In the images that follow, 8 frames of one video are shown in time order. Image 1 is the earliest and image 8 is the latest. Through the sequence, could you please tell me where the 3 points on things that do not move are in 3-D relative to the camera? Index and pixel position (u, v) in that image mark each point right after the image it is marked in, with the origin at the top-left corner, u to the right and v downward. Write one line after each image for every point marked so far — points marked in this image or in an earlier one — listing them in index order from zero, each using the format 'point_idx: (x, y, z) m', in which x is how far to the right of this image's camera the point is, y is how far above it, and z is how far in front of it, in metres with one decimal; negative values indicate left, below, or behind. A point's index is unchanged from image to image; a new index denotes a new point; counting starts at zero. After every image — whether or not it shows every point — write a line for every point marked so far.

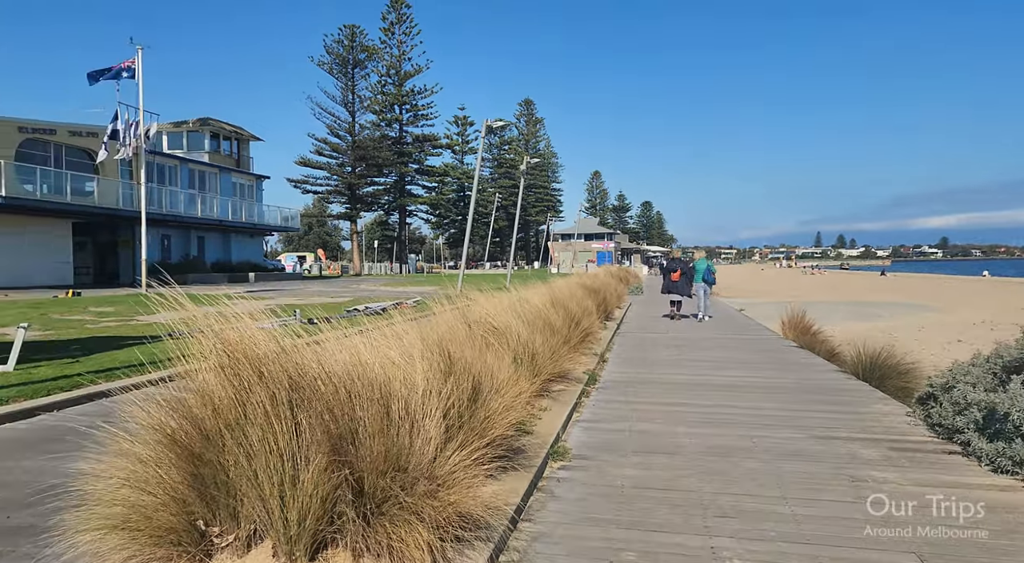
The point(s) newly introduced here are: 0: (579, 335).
0: (+1.0, -0.8, +10.0) m
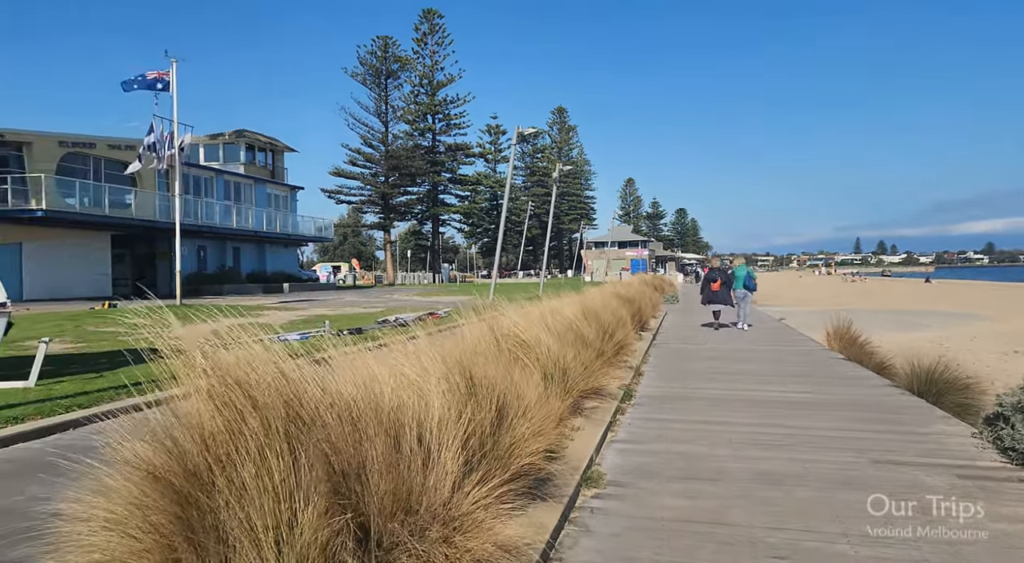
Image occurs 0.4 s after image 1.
0: (+1.5, -1.0, +9.6) m
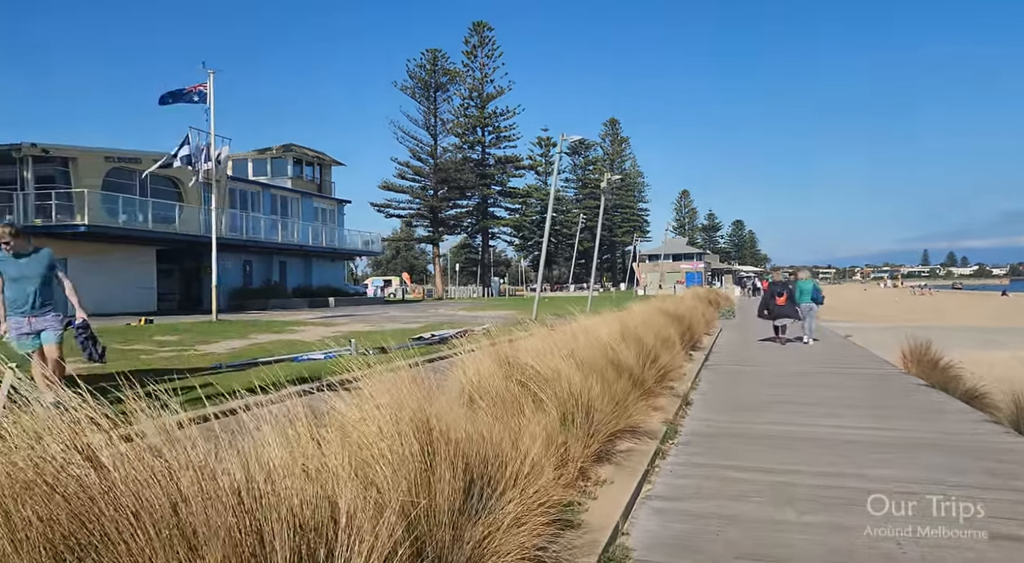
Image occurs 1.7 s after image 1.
0: (+1.8, -1.2, +8.4) m
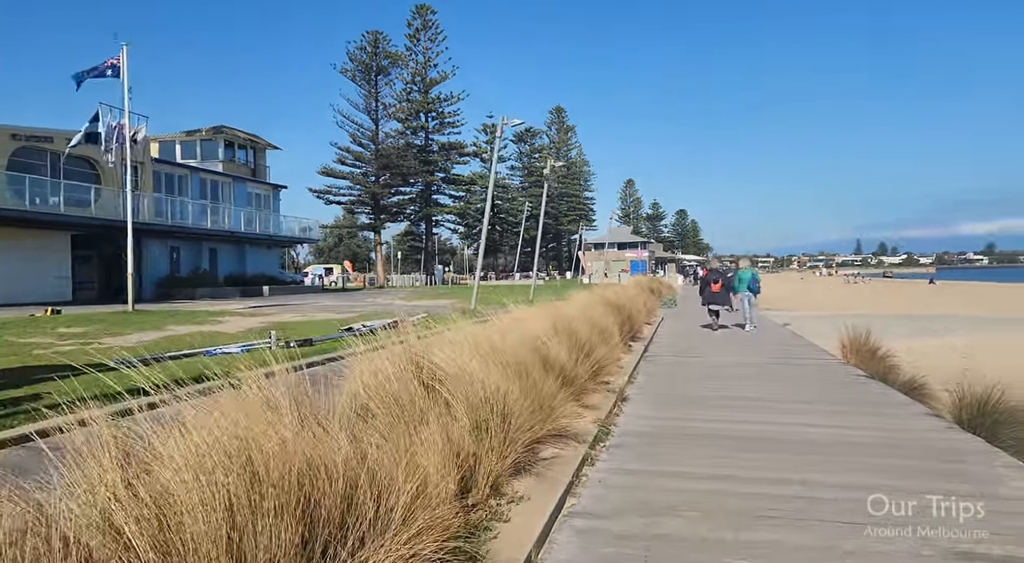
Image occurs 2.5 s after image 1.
0: (+0.9, -1.0, +7.9) m
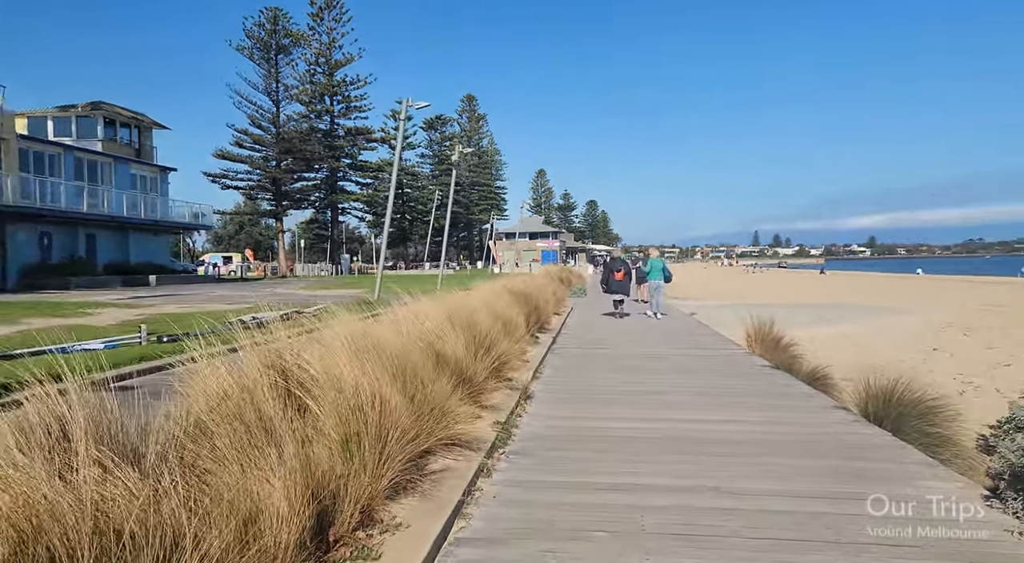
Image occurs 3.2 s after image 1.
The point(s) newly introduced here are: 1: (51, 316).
0: (-0.2, -0.9, +7.3) m
1: (-12.2, -1.0, +17.3) m
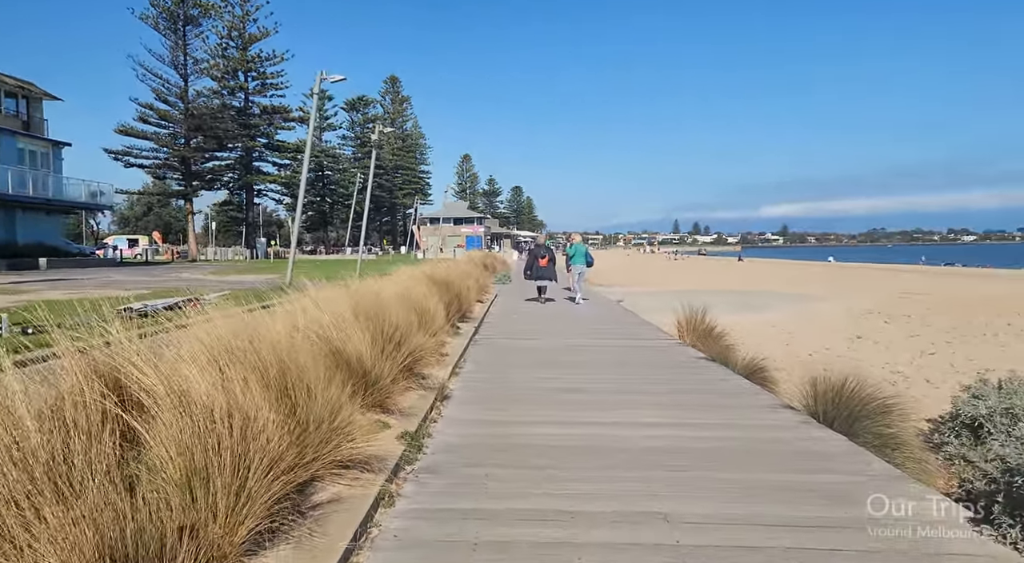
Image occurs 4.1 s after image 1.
0: (-1.1, -0.8, +6.3) m
1: (-14.1, -0.6, +14.9) m
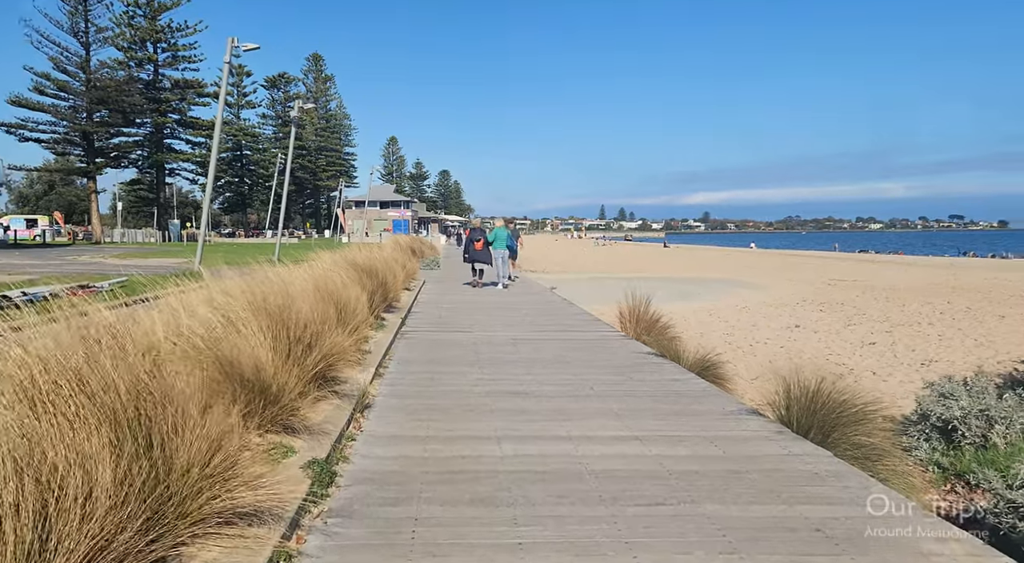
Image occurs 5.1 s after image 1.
0: (-1.6, -0.7, +5.3) m
1: (-15.5, -0.3, +12.4) m
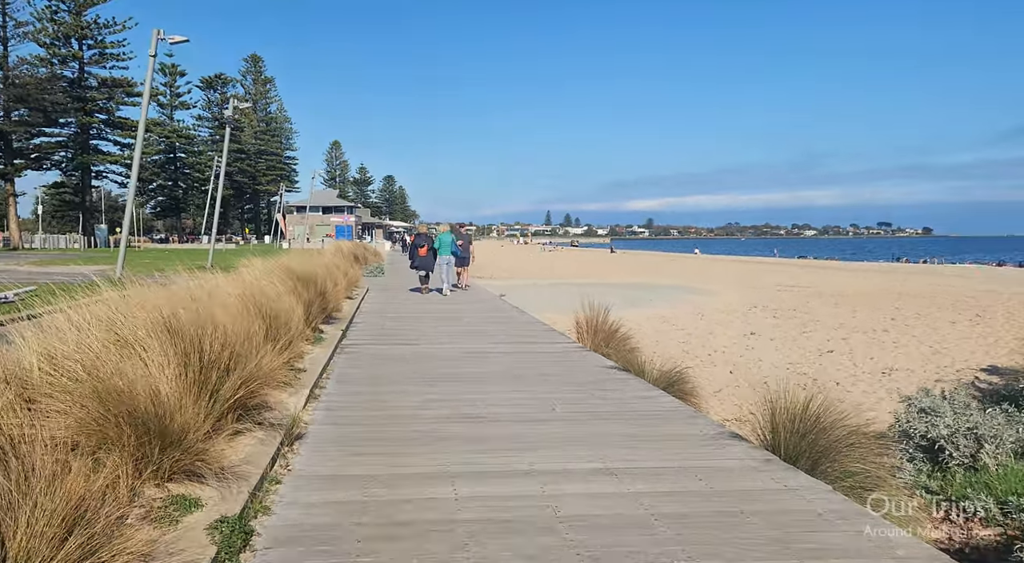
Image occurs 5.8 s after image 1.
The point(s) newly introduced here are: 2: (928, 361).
0: (-2.0, -0.8, +4.5) m
1: (-16.4, -0.5, +10.4) m
2: (+5.8, -1.1, +9.1) m
